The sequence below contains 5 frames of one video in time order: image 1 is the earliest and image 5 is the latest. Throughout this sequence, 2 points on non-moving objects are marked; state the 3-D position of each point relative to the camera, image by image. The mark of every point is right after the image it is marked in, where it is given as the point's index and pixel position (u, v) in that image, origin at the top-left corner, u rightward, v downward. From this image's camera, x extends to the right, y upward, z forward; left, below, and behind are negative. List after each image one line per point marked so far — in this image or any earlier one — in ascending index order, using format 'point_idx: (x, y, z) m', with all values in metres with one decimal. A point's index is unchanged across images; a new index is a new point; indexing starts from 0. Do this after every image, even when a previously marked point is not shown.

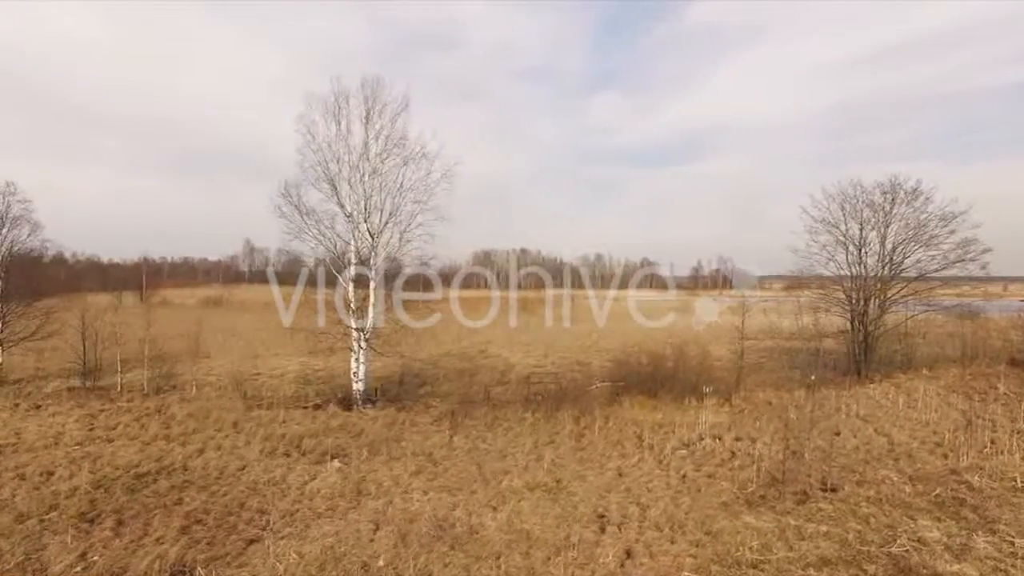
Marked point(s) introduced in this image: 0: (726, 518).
0: (+2.8, -3.0, +7.3) m
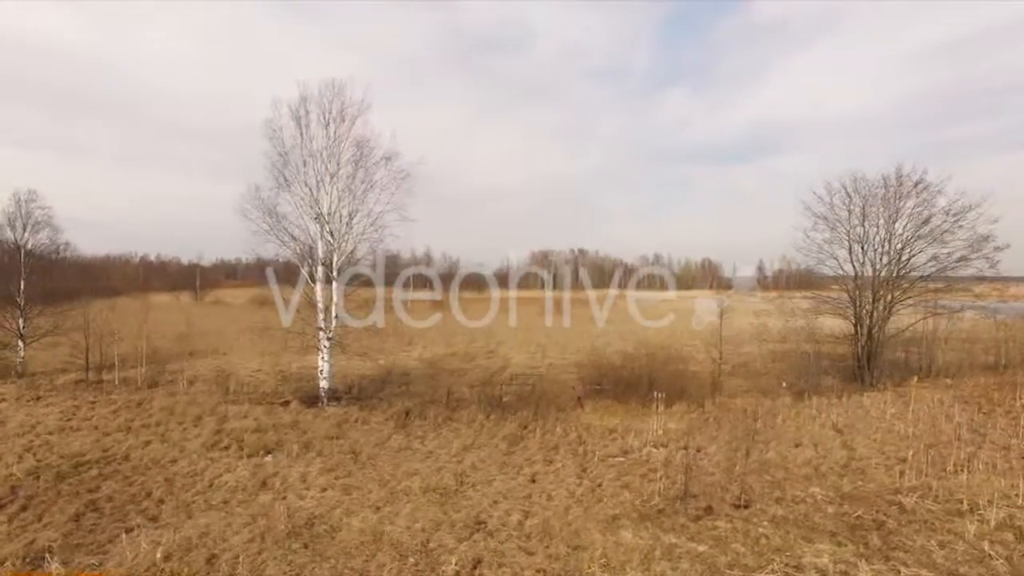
0: (+1.1, -3.0, +6.9) m
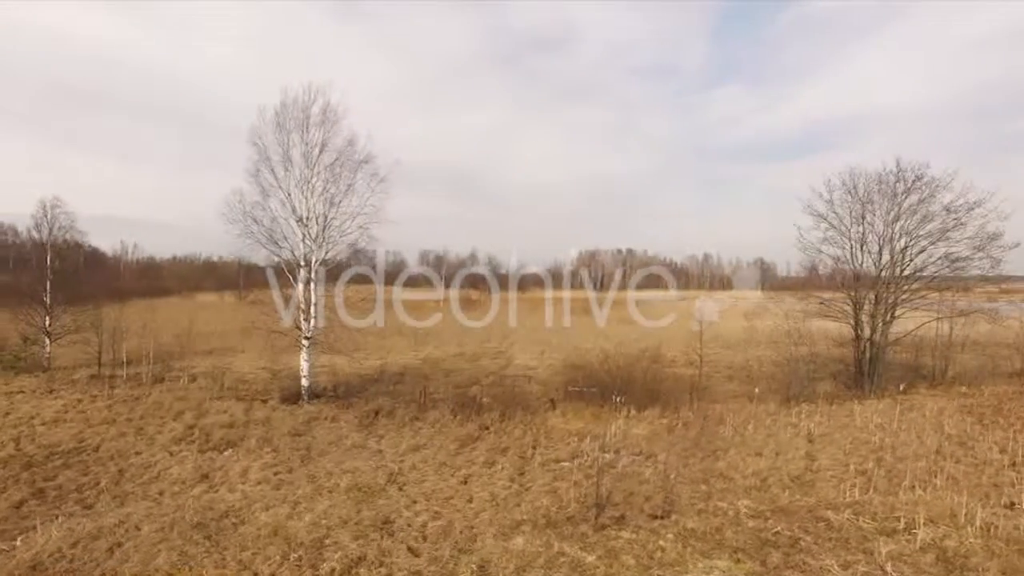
0: (-0.2, -3.1, +6.8) m
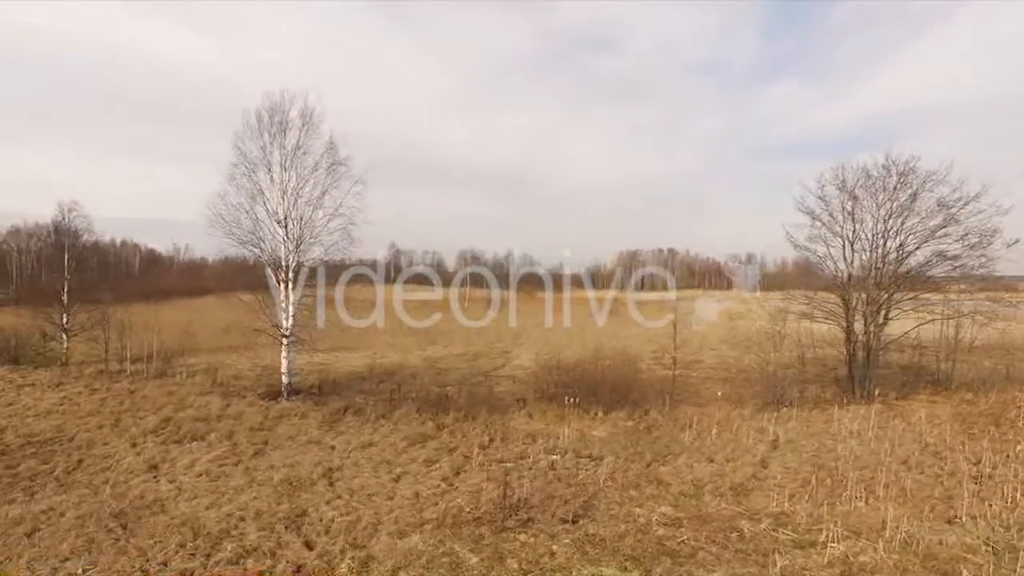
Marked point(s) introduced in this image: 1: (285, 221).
0: (-1.4, -3.0, +6.8) m
1: (-6.0, +1.8, +14.8) m
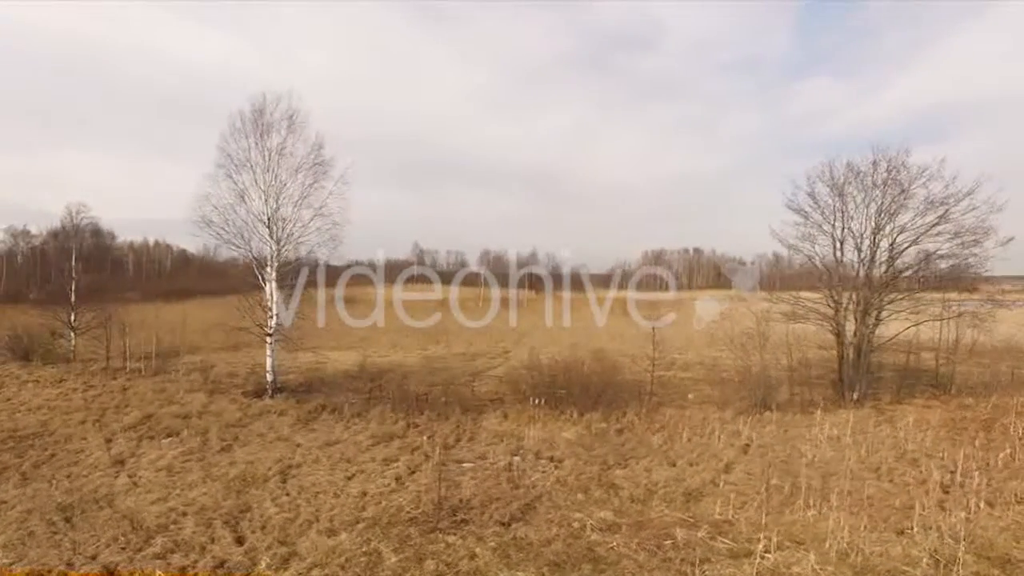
0: (-2.2, -3.0, +6.8) m
1: (-6.5, +1.8, +14.9) m
